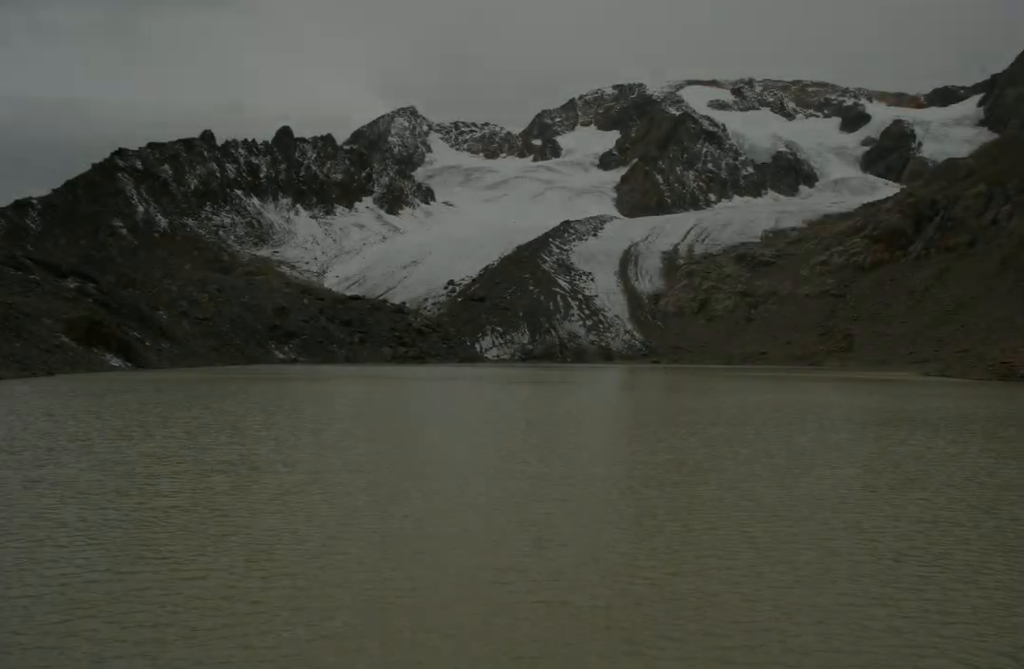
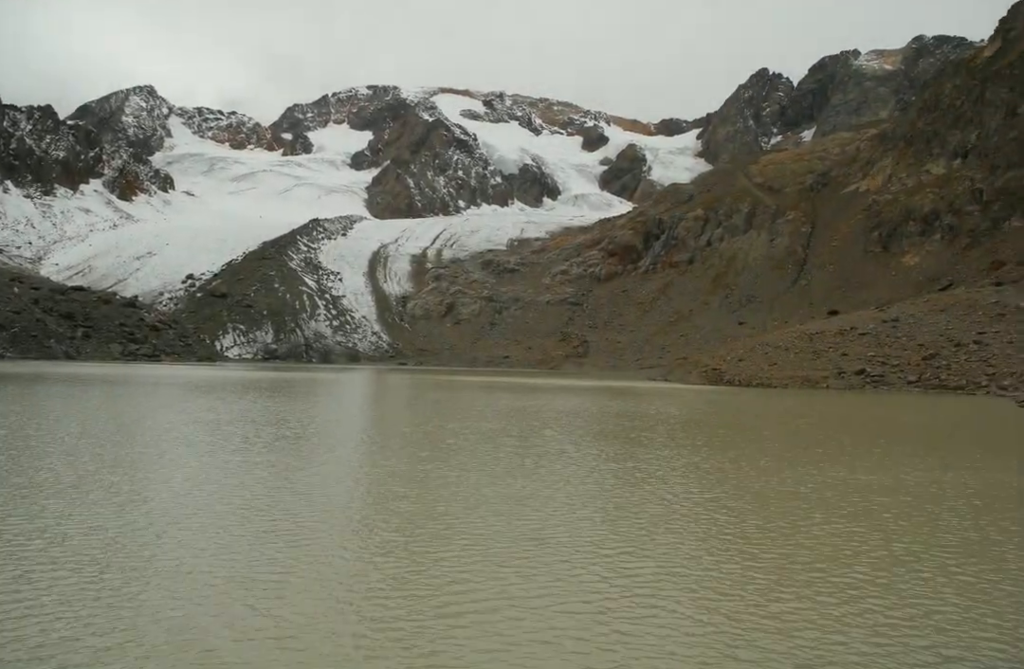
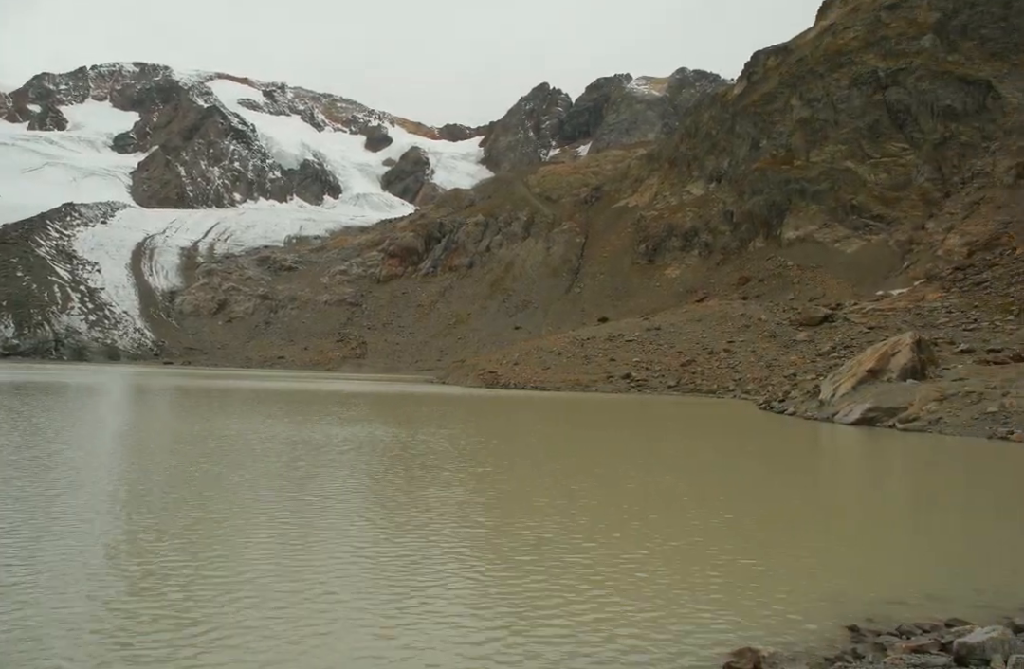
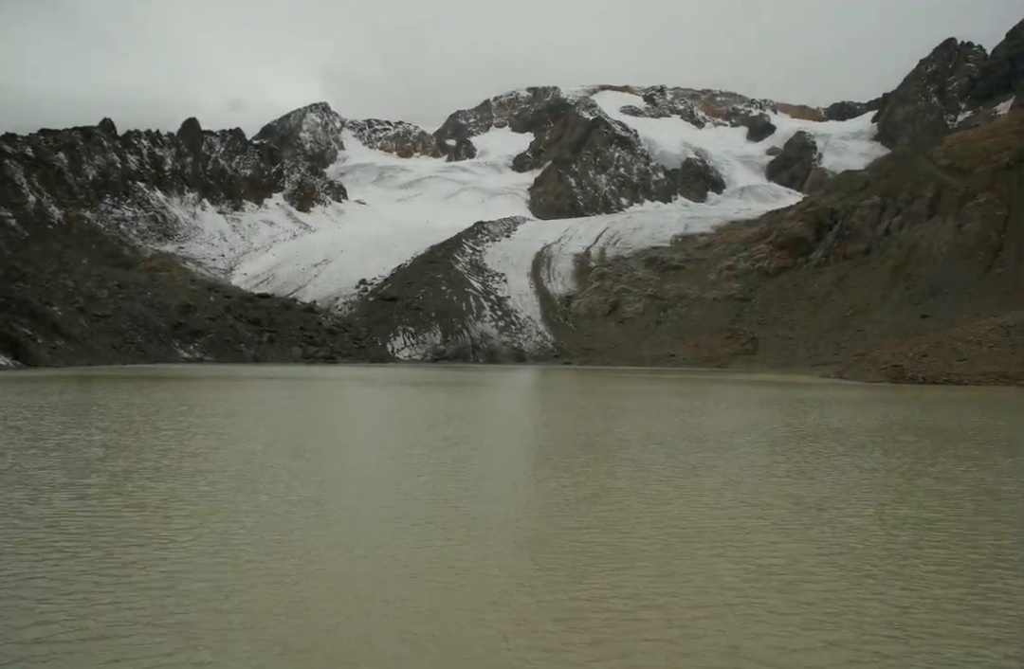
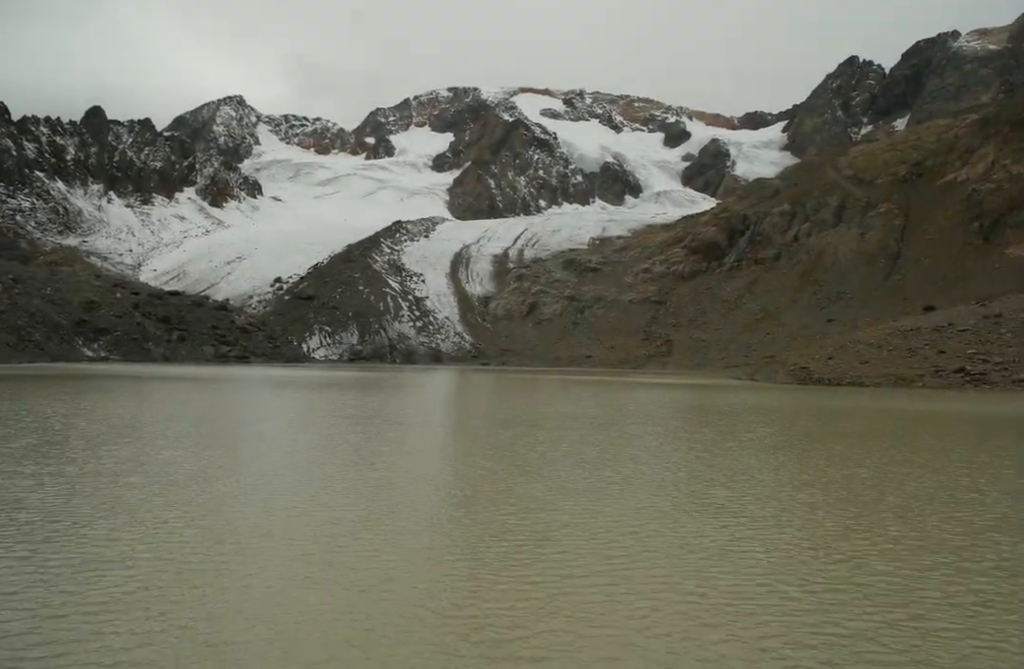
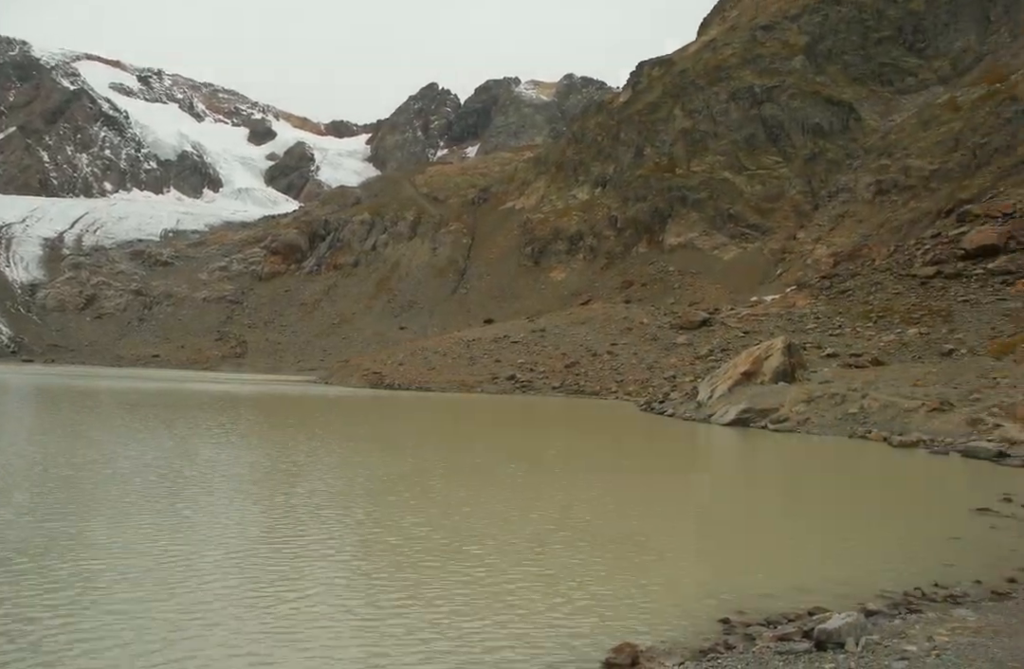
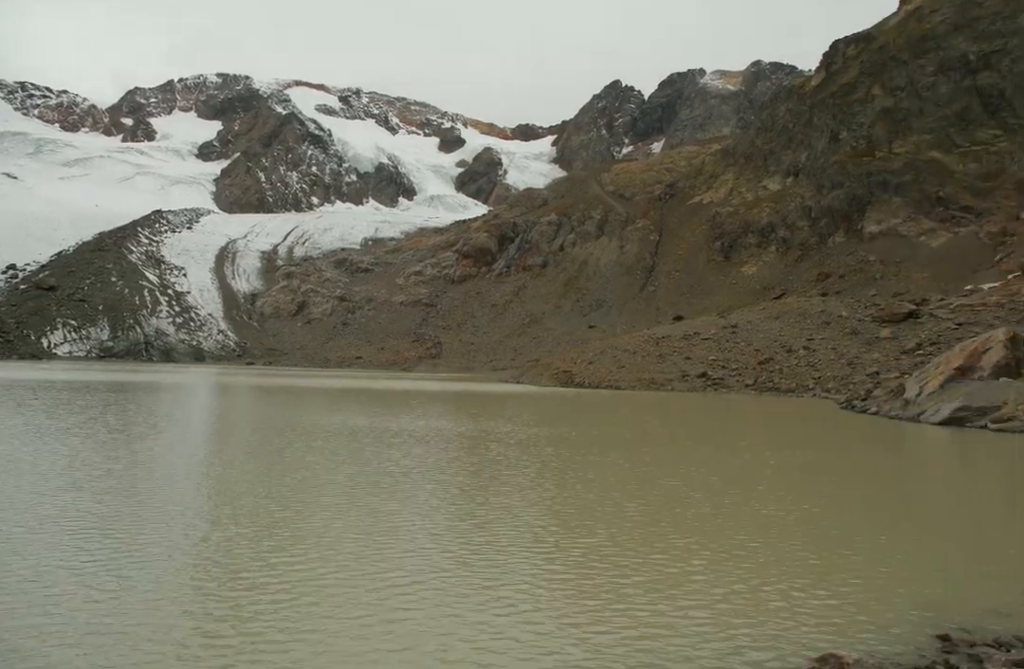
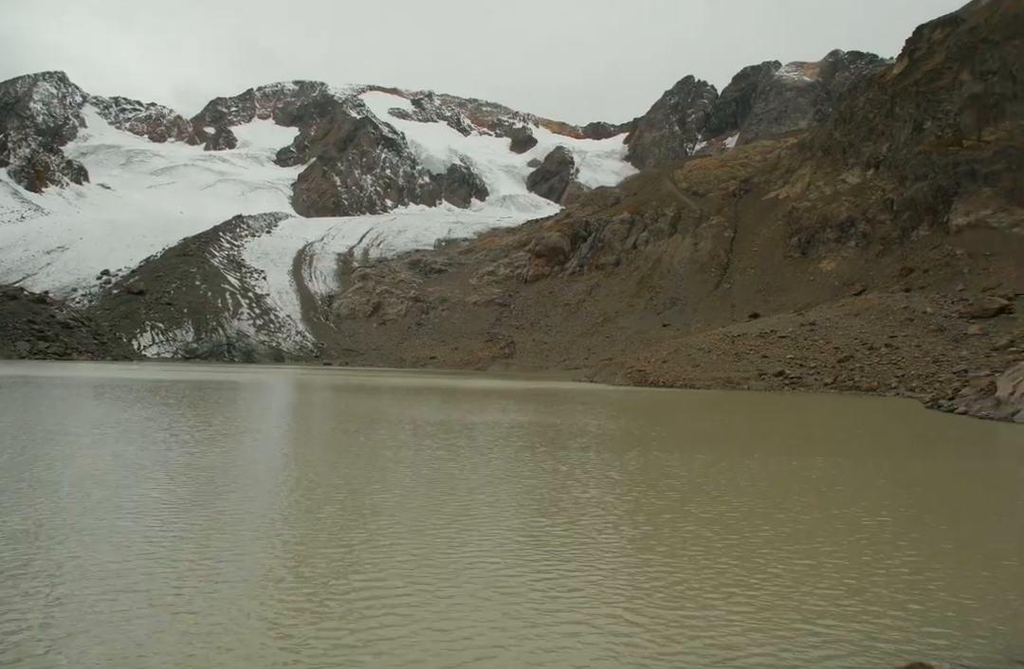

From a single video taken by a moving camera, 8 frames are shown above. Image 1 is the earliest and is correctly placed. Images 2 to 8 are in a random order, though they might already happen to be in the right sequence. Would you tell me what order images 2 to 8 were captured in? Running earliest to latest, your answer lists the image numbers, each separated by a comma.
4, 5, 2, 8, 7, 3, 6
